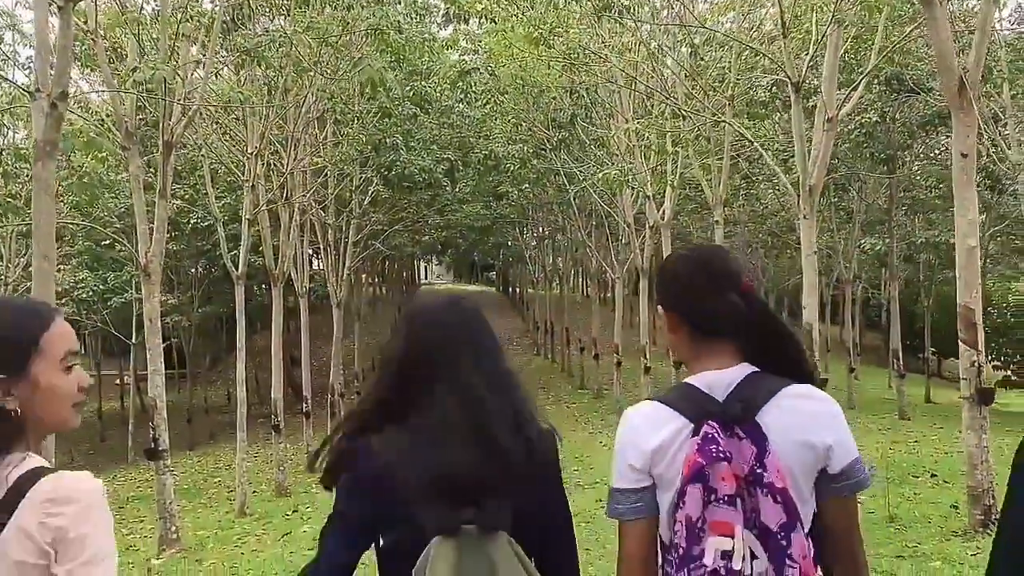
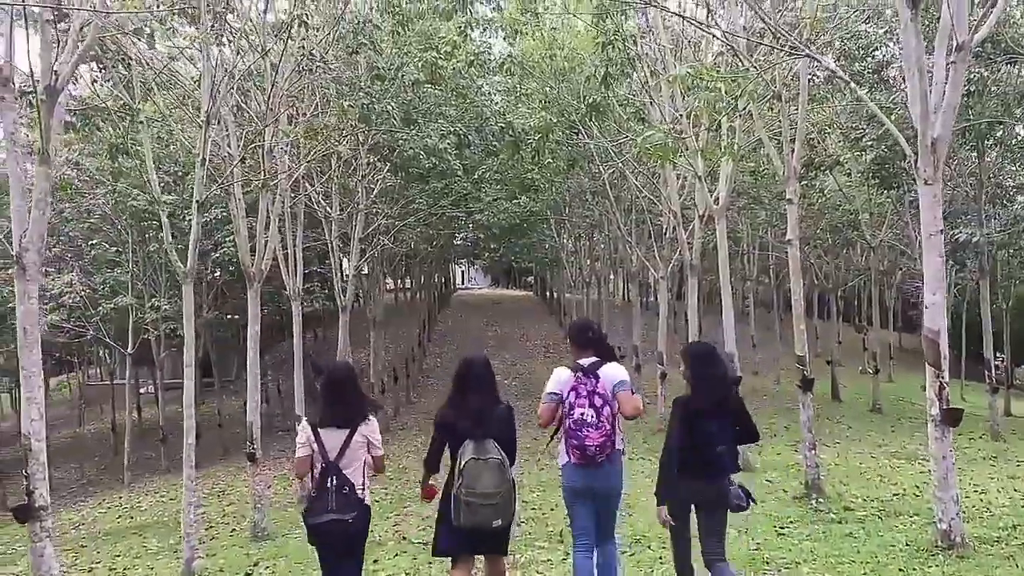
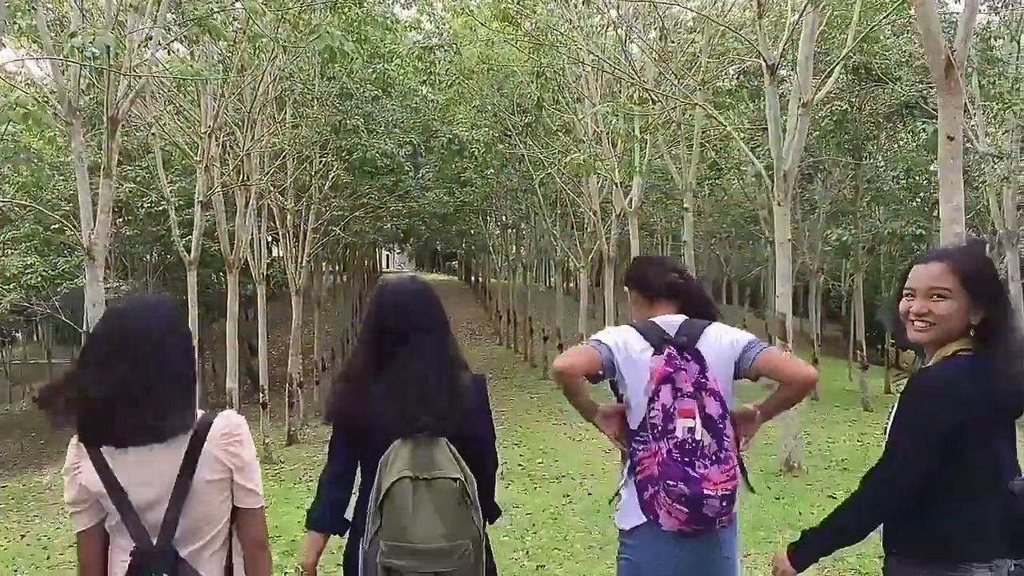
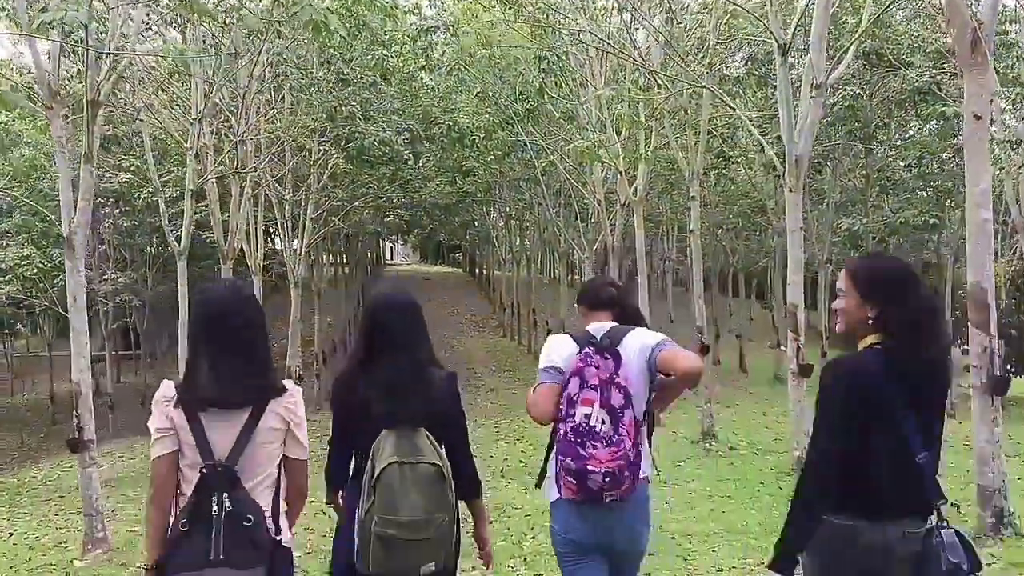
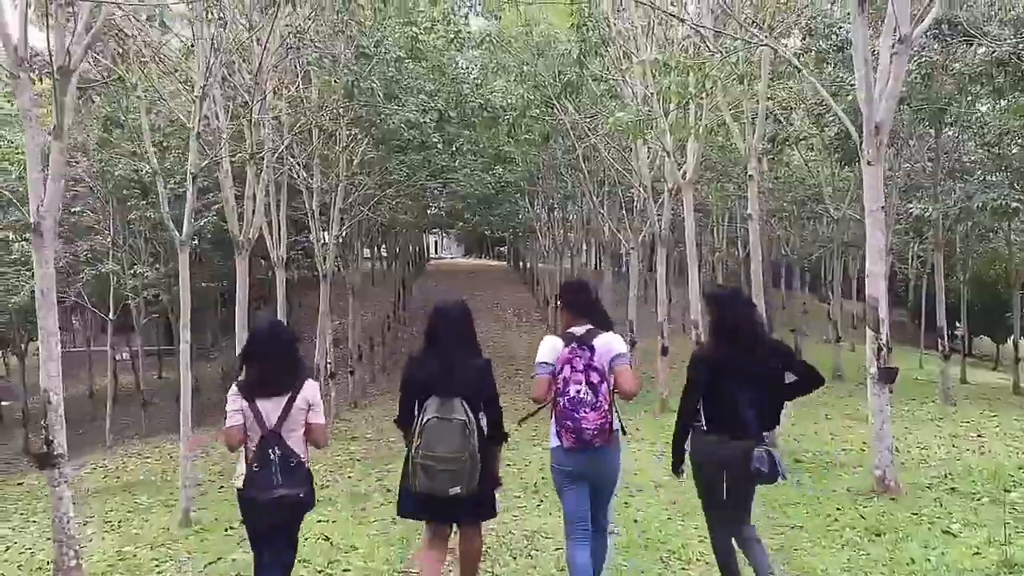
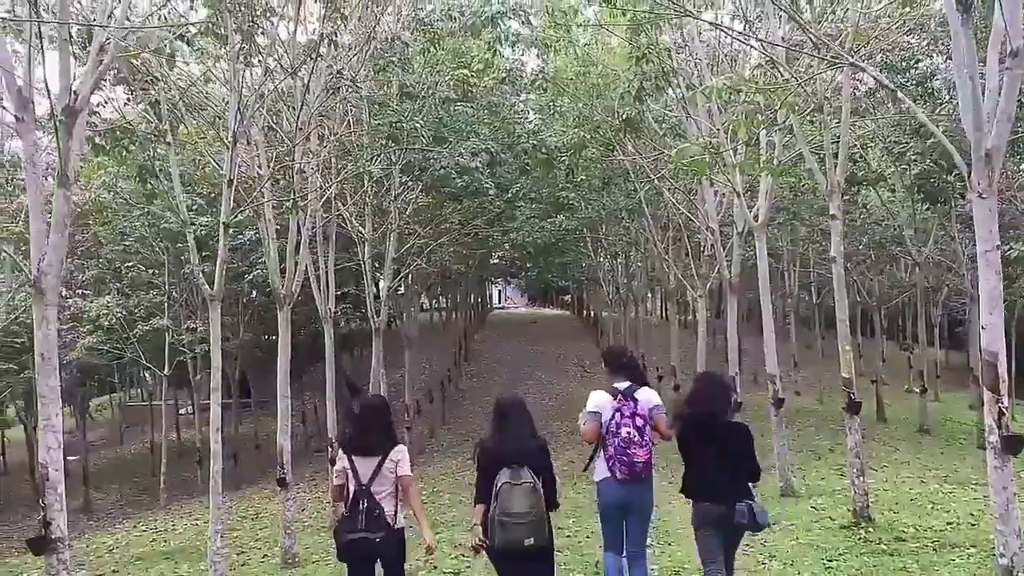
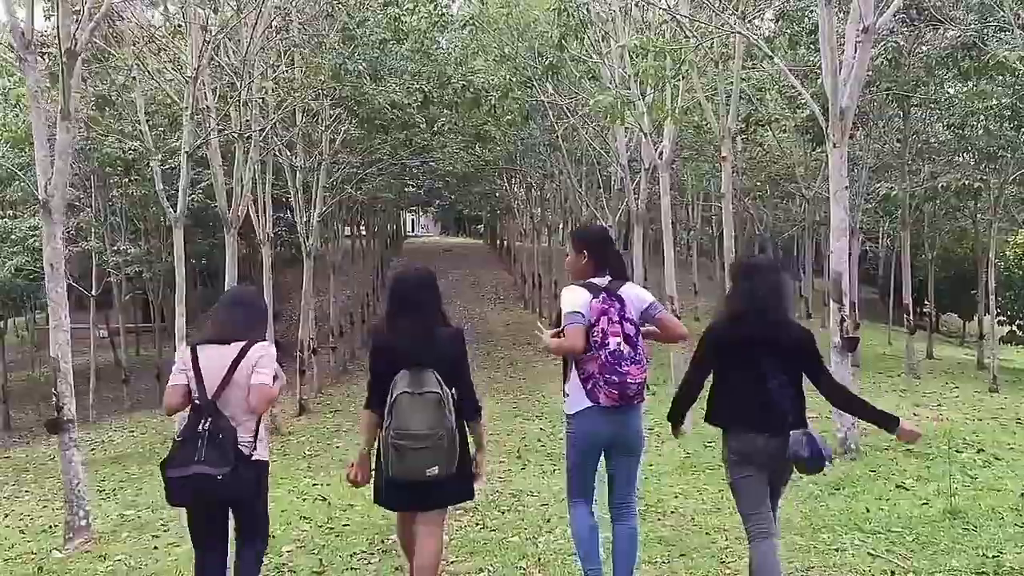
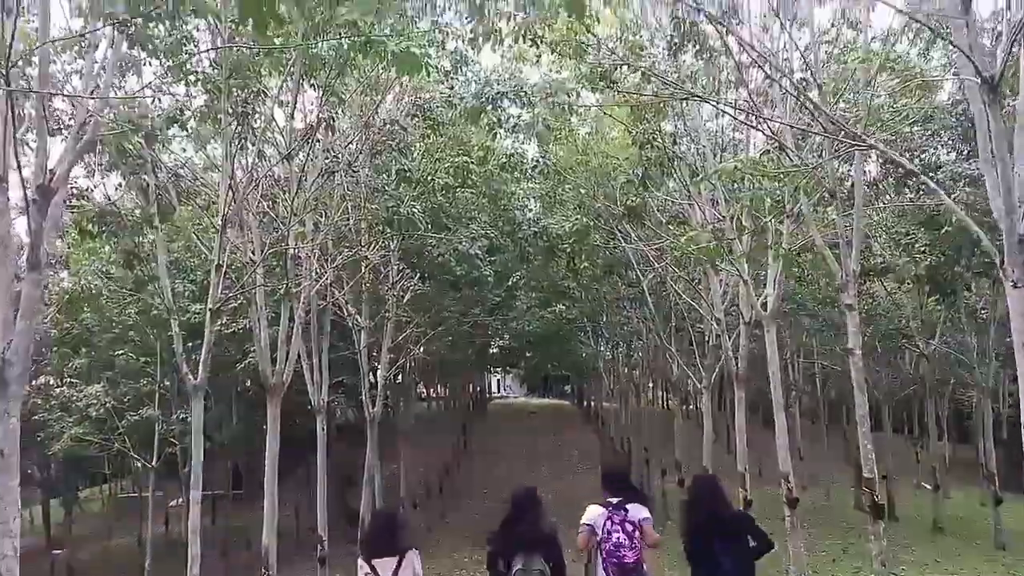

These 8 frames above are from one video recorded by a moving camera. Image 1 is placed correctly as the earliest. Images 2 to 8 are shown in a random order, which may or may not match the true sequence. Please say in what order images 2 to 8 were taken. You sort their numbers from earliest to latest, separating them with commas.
3, 4, 7, 5, 2, 6, 8
